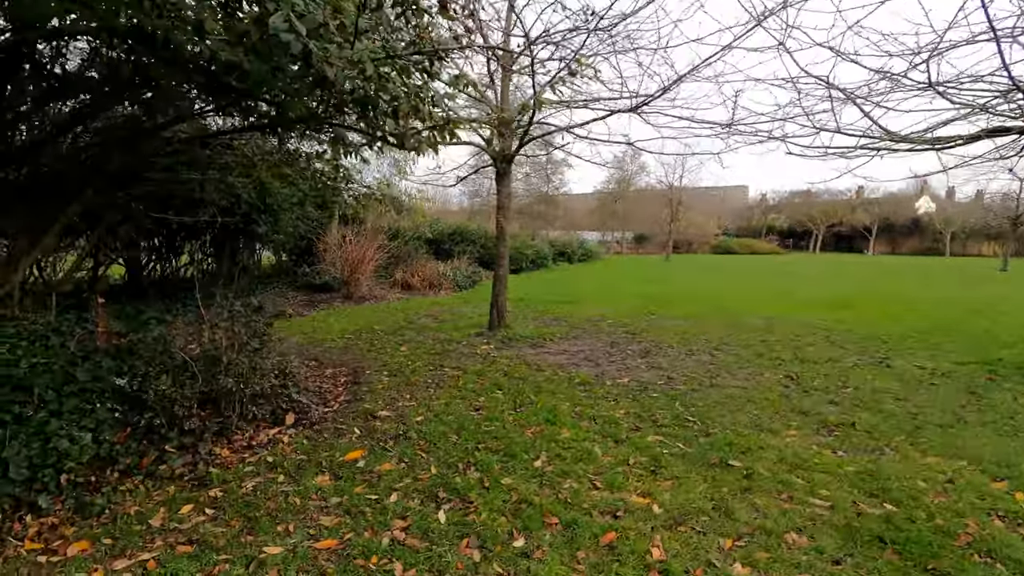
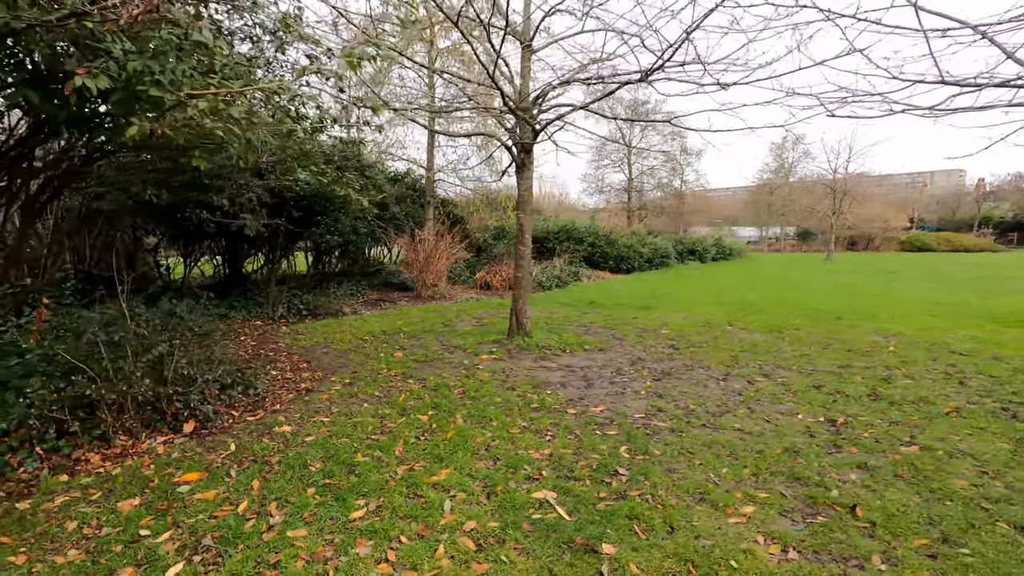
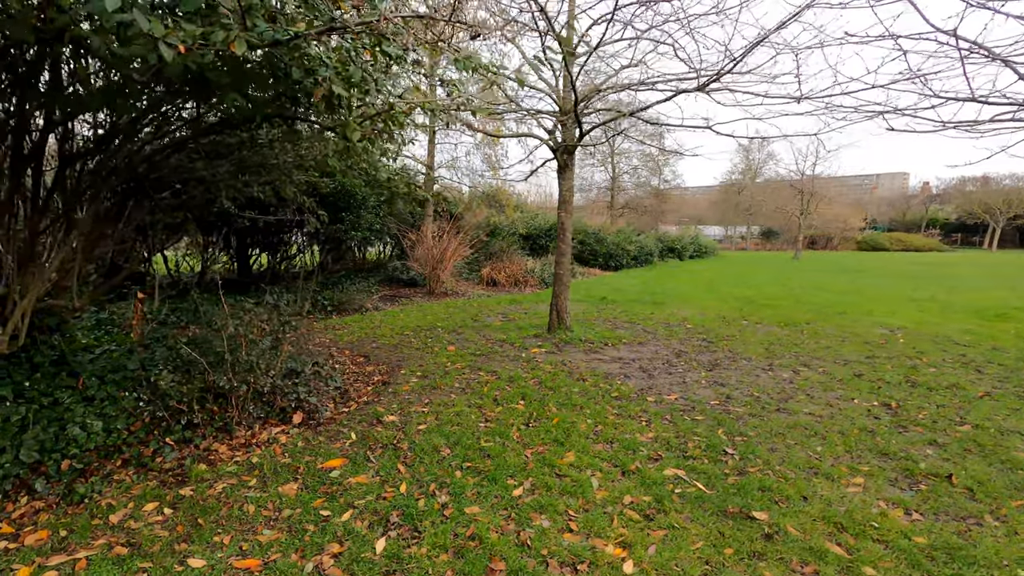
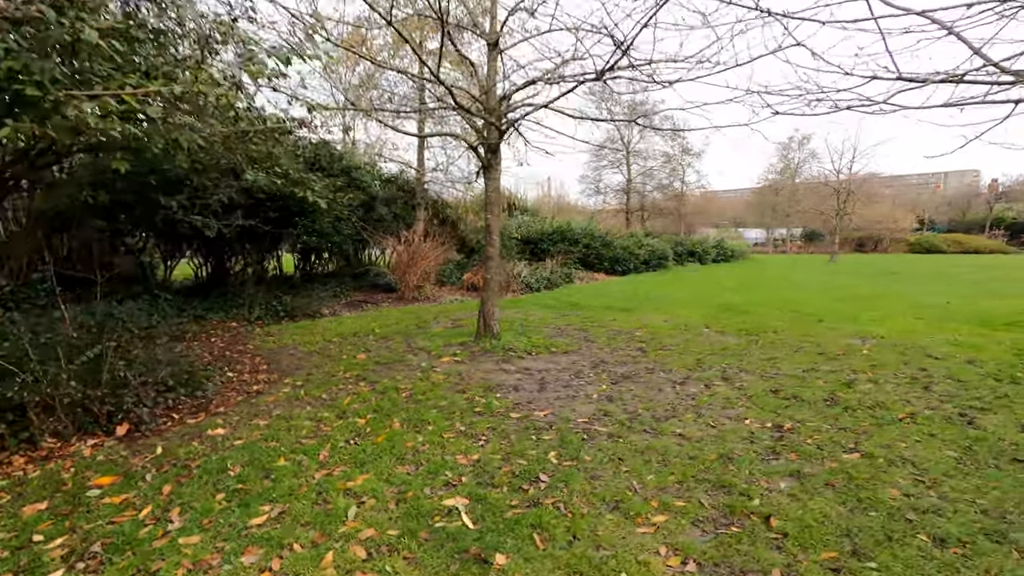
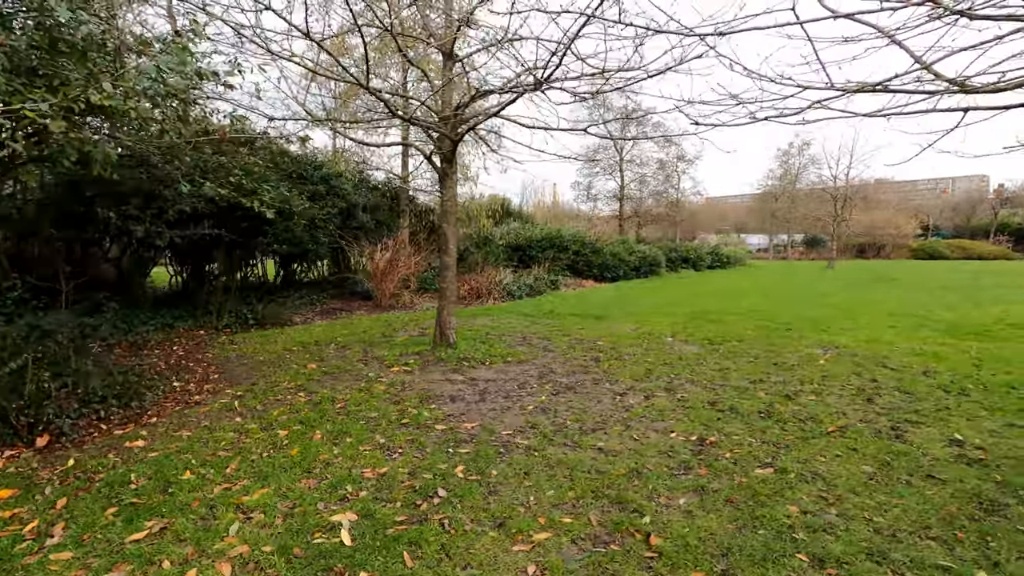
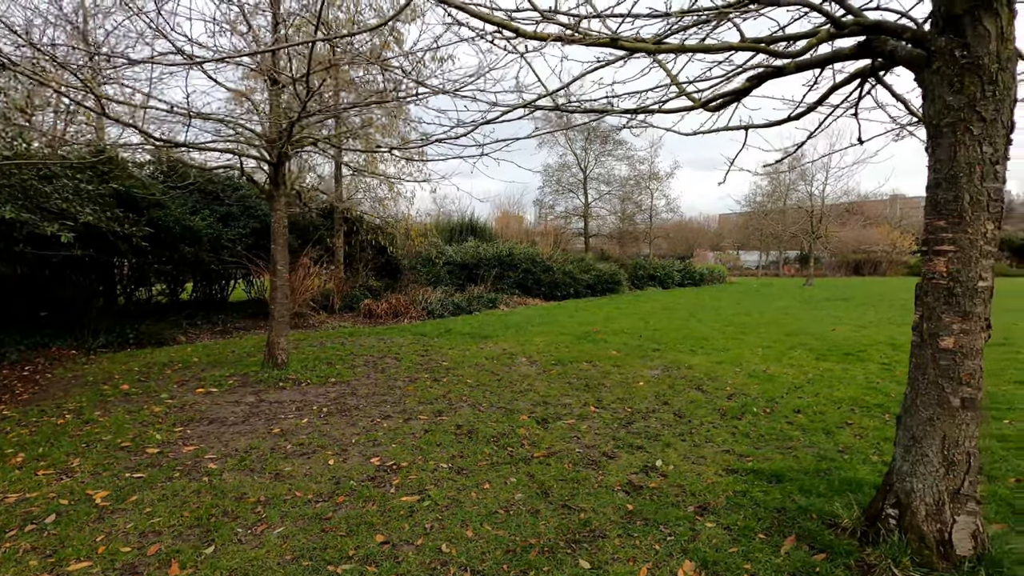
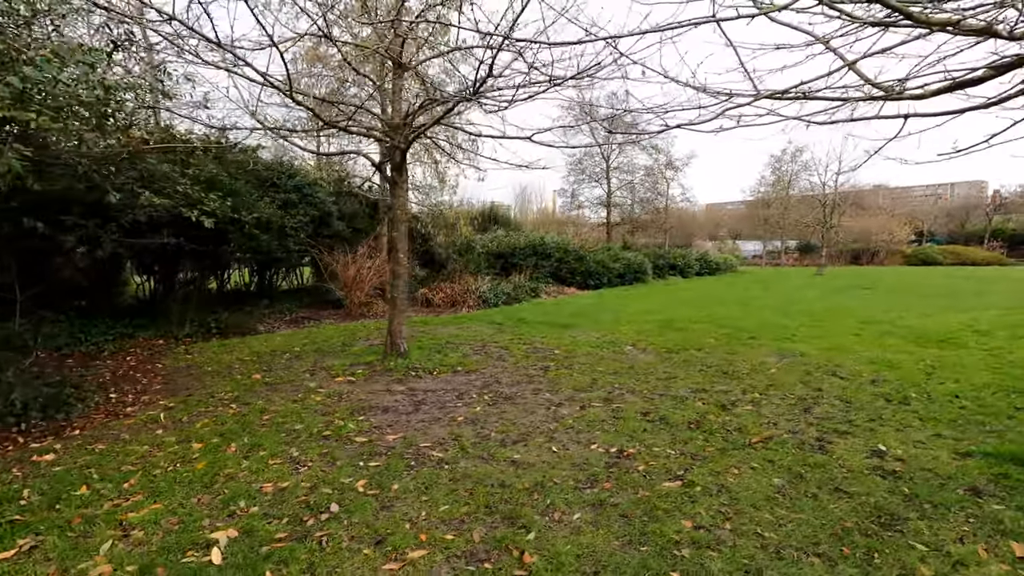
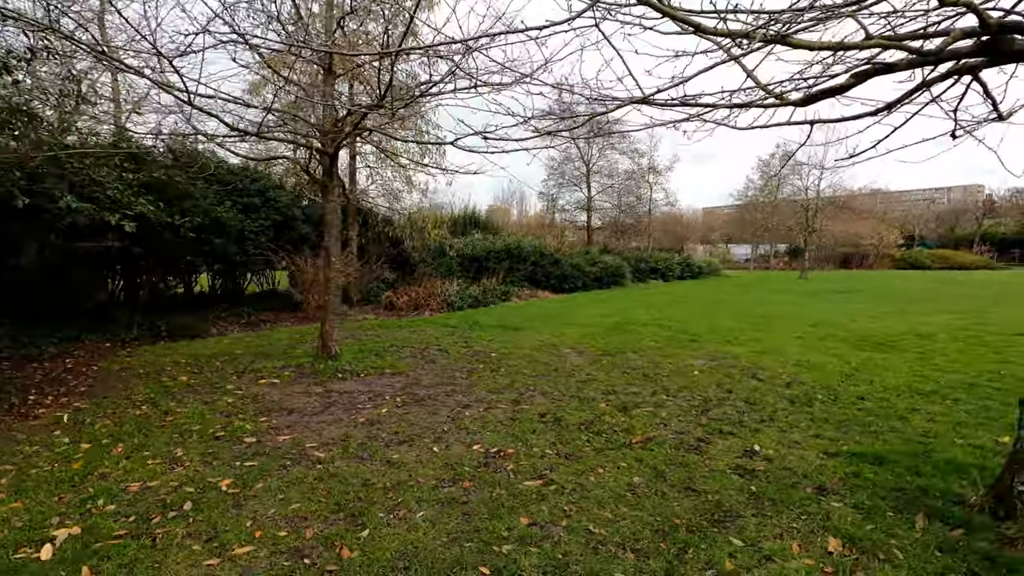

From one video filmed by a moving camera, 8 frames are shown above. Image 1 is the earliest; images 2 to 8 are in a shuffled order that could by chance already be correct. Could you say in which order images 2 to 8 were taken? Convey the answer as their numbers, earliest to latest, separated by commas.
3, 2, 4, 5, 7, 8, 6
